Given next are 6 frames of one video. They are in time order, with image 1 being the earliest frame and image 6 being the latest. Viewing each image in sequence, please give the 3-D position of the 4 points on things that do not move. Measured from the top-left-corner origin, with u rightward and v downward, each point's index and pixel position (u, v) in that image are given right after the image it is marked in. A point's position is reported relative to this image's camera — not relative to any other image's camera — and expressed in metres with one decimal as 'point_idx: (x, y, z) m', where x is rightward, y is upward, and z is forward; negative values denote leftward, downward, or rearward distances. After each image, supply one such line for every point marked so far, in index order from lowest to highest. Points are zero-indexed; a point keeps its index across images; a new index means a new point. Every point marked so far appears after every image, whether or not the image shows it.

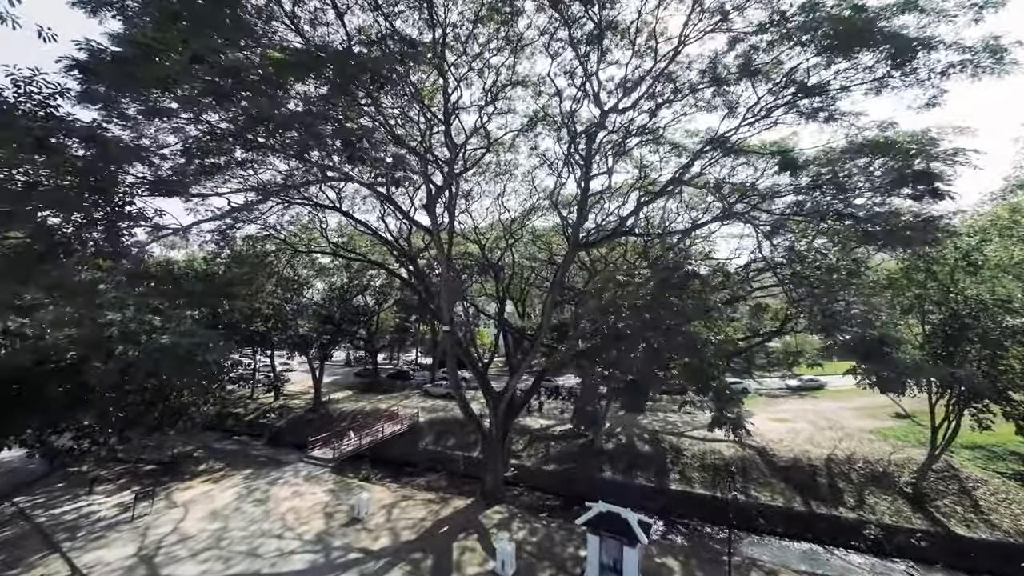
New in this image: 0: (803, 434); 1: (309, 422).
0: (+13.1, -6.6, +16.1) m
1: (-11.2, -7.4, +19.7) m
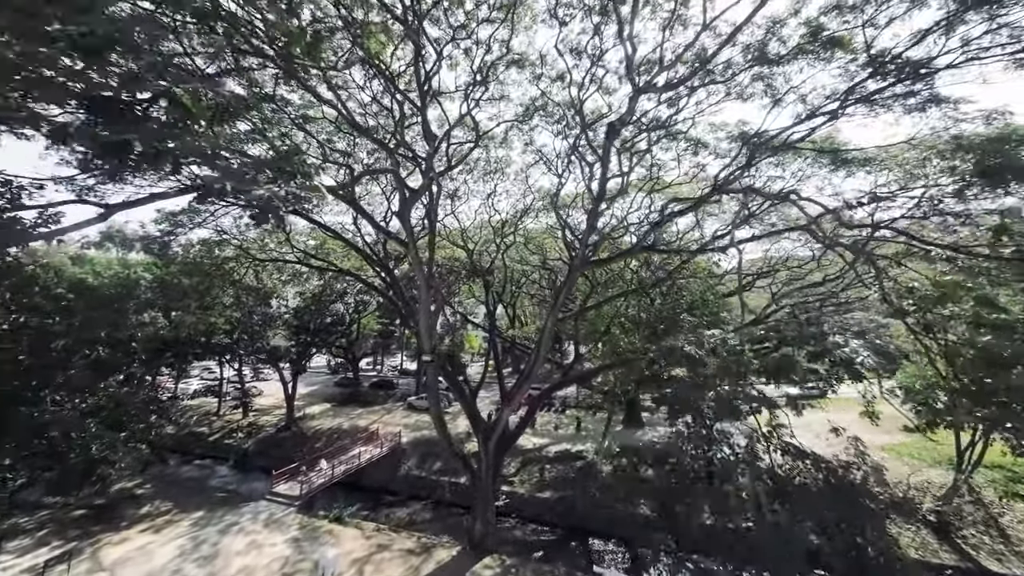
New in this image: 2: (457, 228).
0: (+12.8, -6.9, +15.1) m
1: (-11.7, -7.8, +17.9) m
2: (-2.5, +2.7, +16.1) m
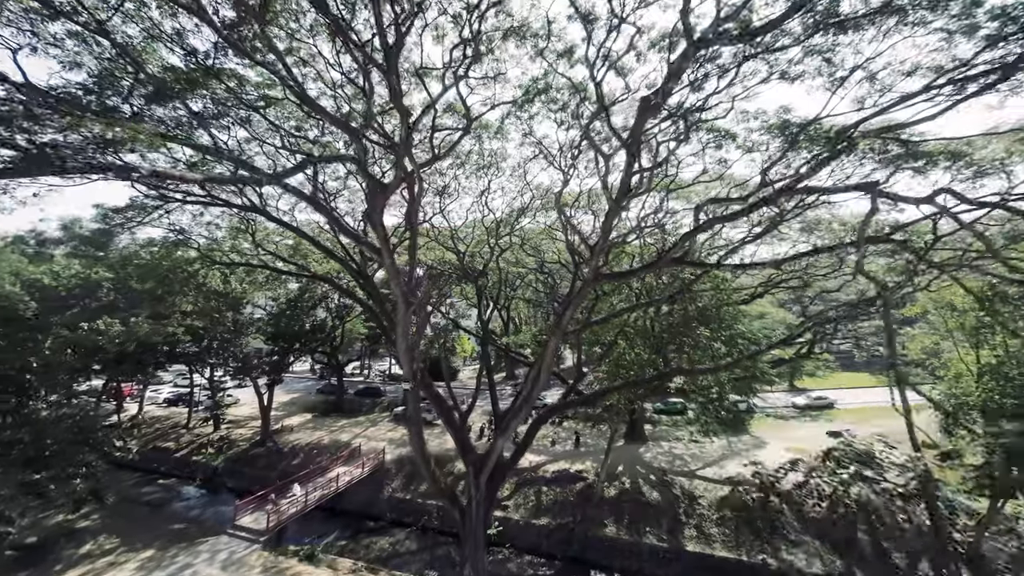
0: (+12.5, -7.3, +14.1) m
1: (-12.0, -7.9, +16.5) m
2: (-2.7, +2.4, +14.8) m
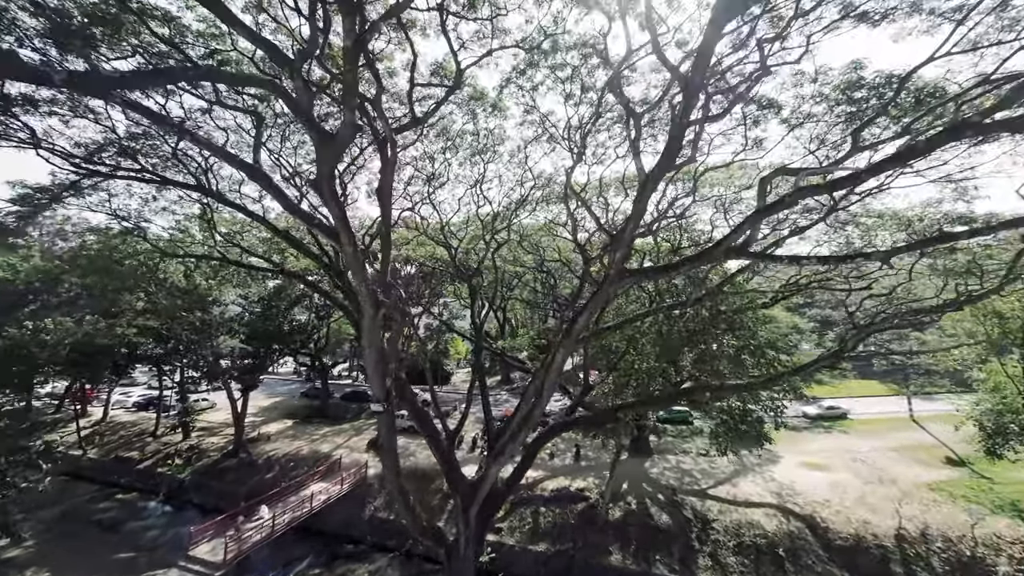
0: (+12.3, -7.4, +13.0) m
1: (-12.2, -7.8, +15.0) m
2: (-2.8, +2.5, +13.5) m
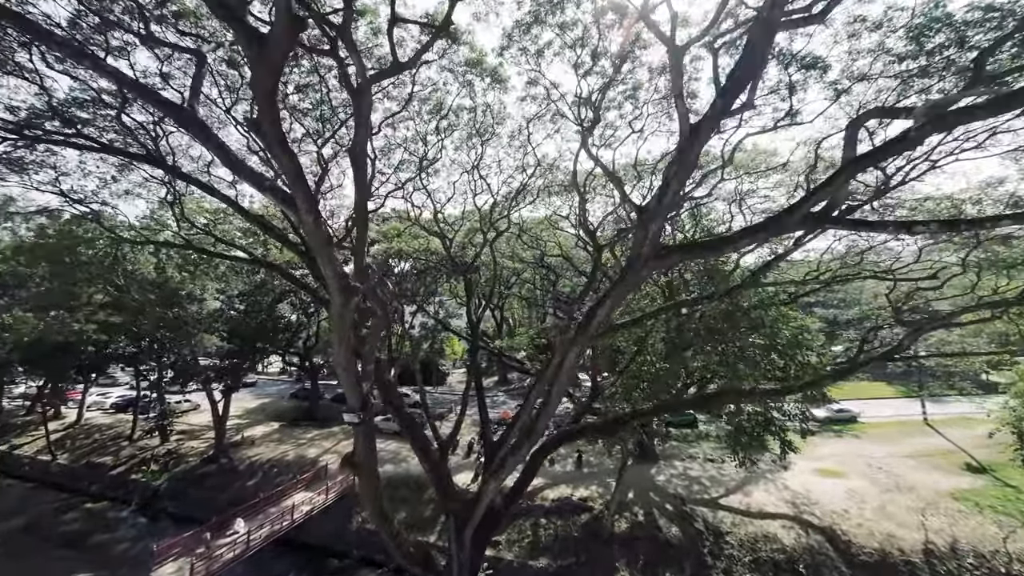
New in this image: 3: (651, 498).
0: (+12.3, -7.3, +12.2) m
1: (-12.3, -7.6, +14.1) m
2: (-2.8, +2.7, +12.6) m
3: (+4.8, -7.3, +12.4) m
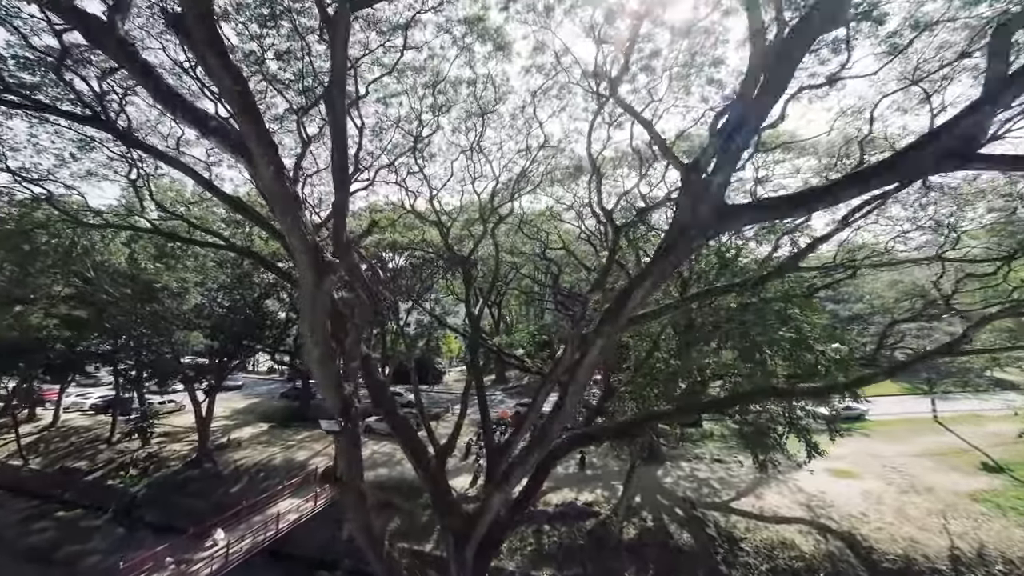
0: (+12.3, -7.0, +11.7) m
1: (-12.3, -7.3, +13.3) m
2: (-2.8, +2.9, +11.8) m
3: (+4.9, -7.0, +11.7) m
